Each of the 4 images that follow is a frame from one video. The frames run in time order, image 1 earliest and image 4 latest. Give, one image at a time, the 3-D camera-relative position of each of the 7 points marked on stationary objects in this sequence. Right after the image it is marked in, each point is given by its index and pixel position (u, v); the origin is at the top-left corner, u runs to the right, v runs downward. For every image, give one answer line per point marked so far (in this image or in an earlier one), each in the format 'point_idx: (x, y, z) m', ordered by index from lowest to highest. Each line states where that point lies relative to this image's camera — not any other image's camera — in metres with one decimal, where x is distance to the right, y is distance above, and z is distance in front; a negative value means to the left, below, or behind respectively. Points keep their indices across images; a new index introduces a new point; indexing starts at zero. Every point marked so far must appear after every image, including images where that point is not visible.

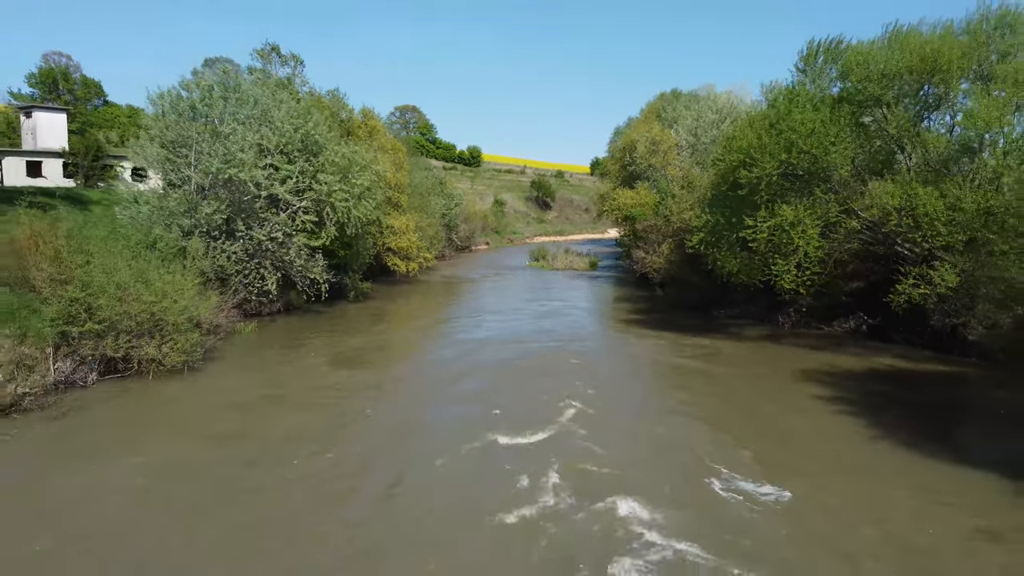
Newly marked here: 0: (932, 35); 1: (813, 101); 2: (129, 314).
0: (+8.9, +5.3, +18.3) m
1: (+6.7, +4.2, +19.2) m
2: (-6.6, -0.5, +15.1) m
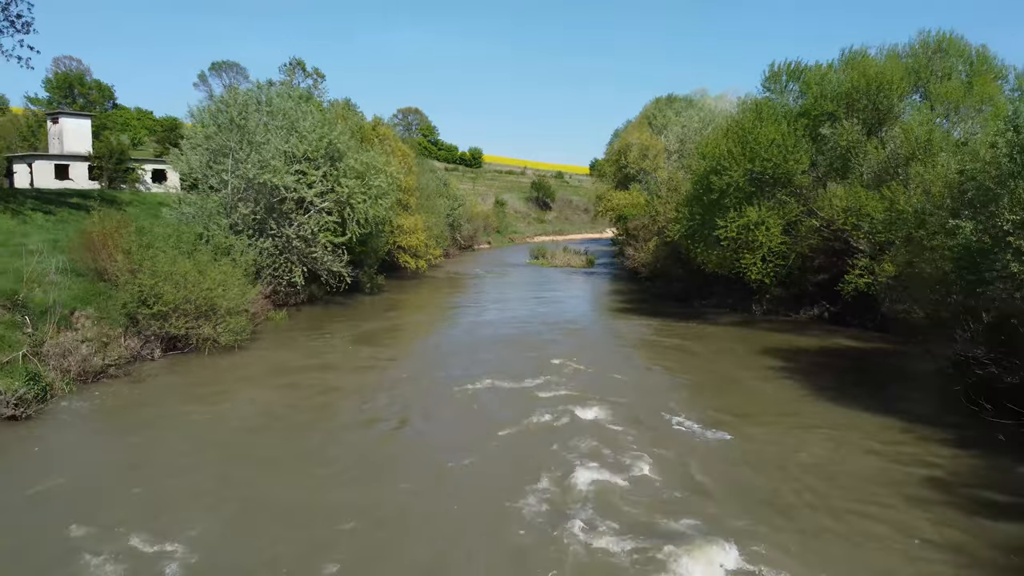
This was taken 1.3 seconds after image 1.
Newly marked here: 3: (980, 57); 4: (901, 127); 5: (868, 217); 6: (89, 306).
0: (+8.9, +5.5, +20.9) m
1: (+6.7, +4.4, +21.8) m
2: (-6.6, -0.2, +17.7) m
3: (+10.7, +5.3, +19.8) m
4: (+8.4, +3.5, +18.8) m
5: (+7.4, +1.5, +18.1) m
6: (-8.2, -0.4, +16.9) m
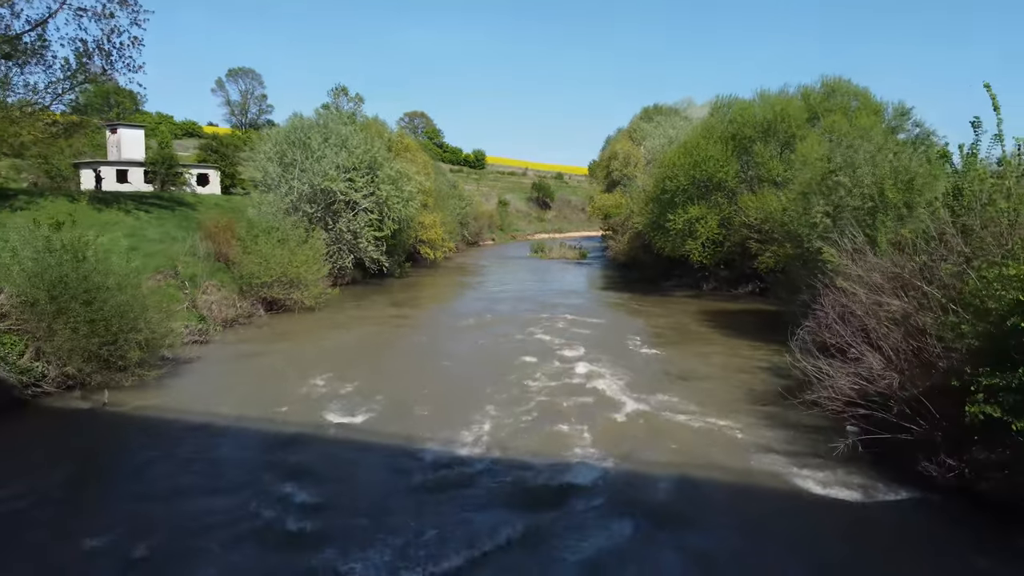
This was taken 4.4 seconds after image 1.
0: (+9.0, +6.2, +27.8) m
1: (+6.8, +5.0, +28.7) m
2: (-6.5, +0.4, +24.6) m
3: (+10.8, +5.9, +26.7) m
4: (+8.5, +4.1, +25.7) m
5: (+7.5, +2.1, +25.1) m
6: (-8.1, +0.3, +23.8) m
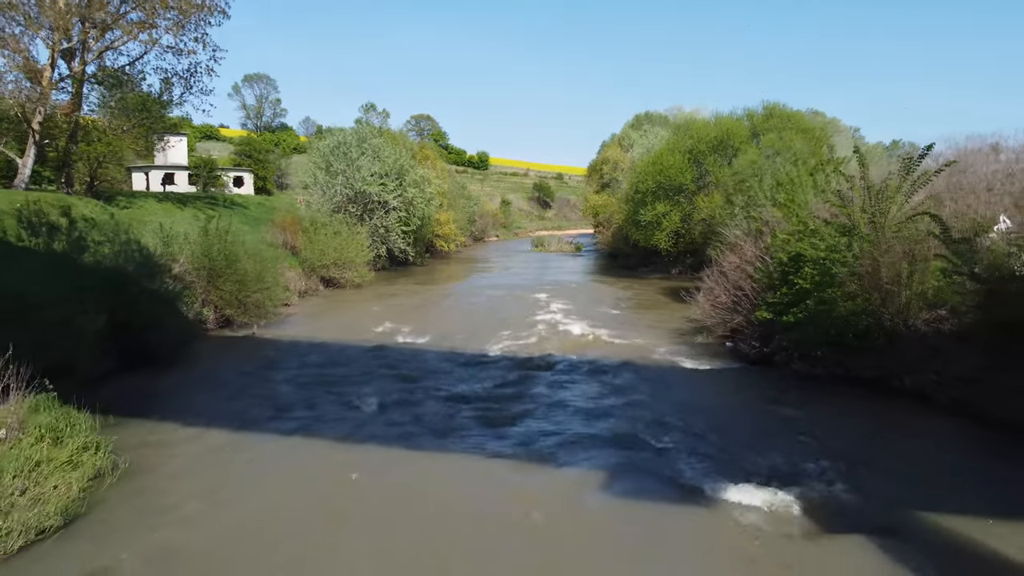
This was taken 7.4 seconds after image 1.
0: (+9.2, +6.9, +34.8) m
1: (+7.0, +5.7, +35.6) m
2: (-6.4, +1.1, +31.6) m
3: (+11.0, +6.6, +33.6) m
4: (+8.7, +4.8, +32.7) m
5: (+7.6, +2.8, +32.0) m
6: (-8.0, +0.9, +30.8) m
